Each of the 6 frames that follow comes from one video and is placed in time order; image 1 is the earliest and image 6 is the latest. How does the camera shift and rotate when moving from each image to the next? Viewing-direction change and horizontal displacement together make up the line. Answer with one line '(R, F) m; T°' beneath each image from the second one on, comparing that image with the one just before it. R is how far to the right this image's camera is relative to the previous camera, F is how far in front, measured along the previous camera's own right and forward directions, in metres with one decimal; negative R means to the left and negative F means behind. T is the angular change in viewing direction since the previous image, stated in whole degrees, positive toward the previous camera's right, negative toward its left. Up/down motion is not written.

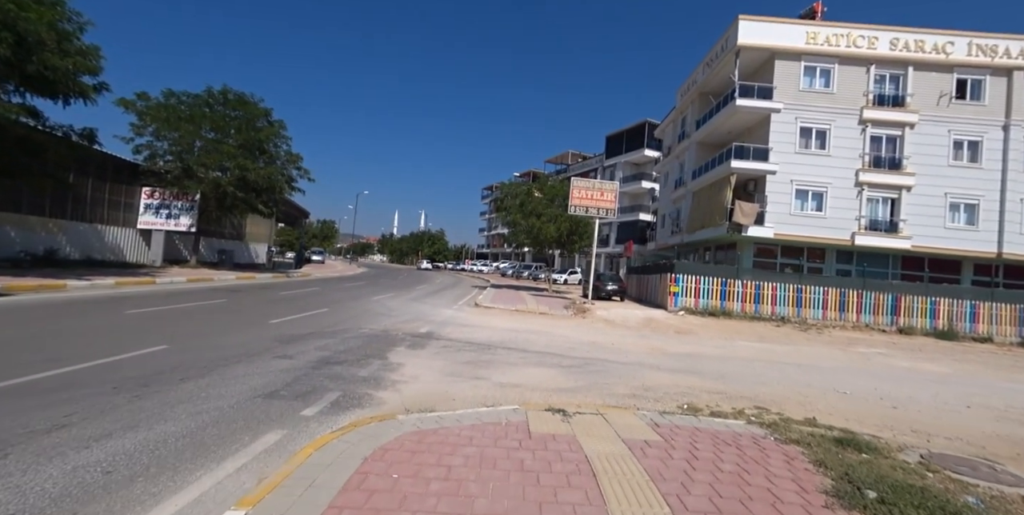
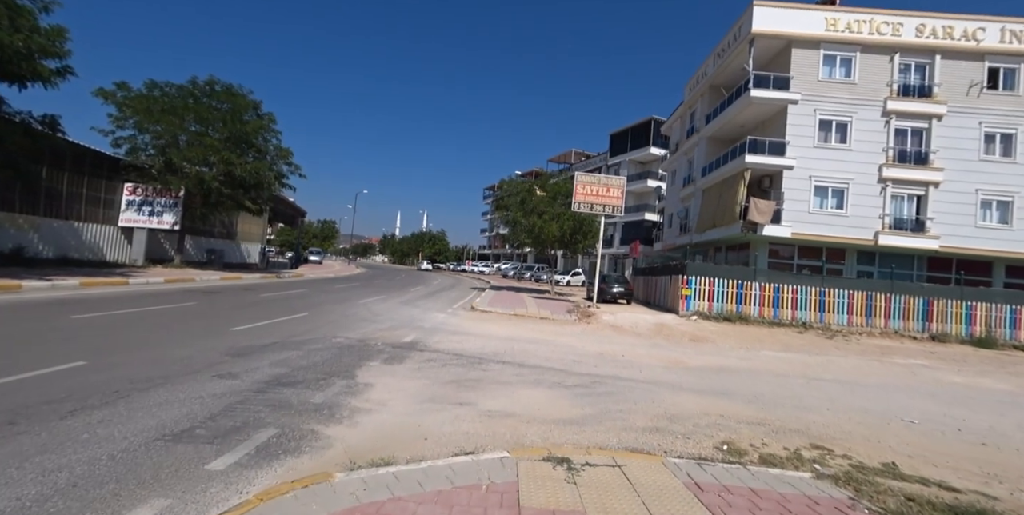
(+0.1, +1.5) m; 0°
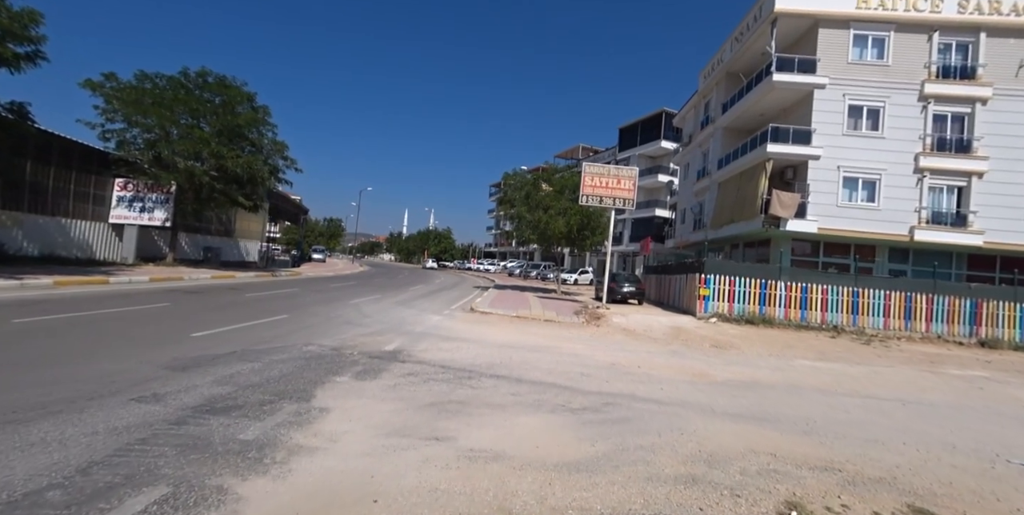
(+0.2, +1.4) m; -1°
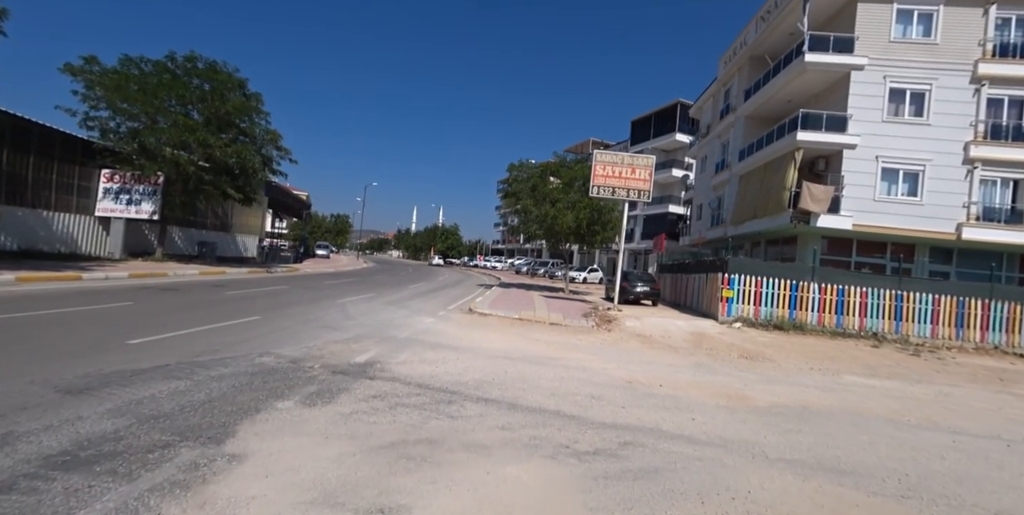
(+0.2, +1.6) m; -1°
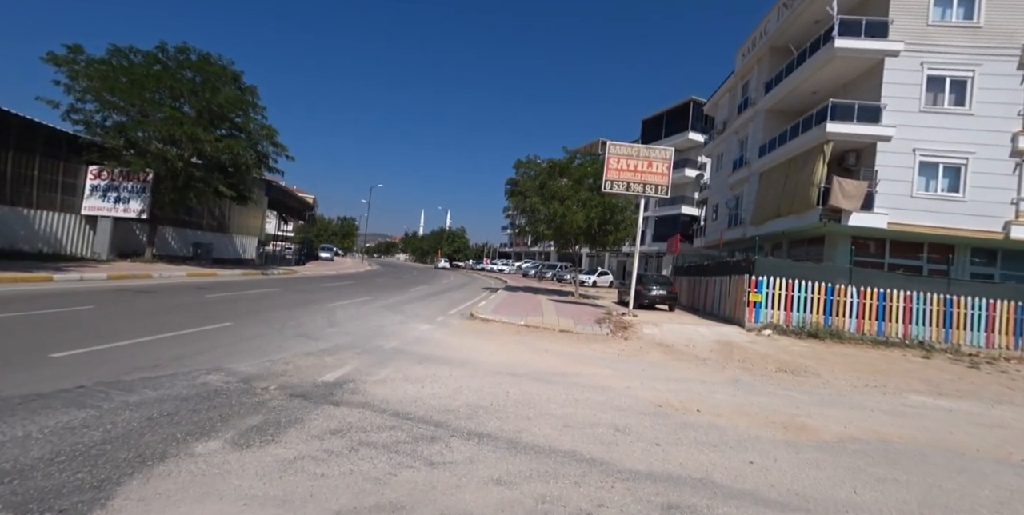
(+0.1, +1.4) m; -1°
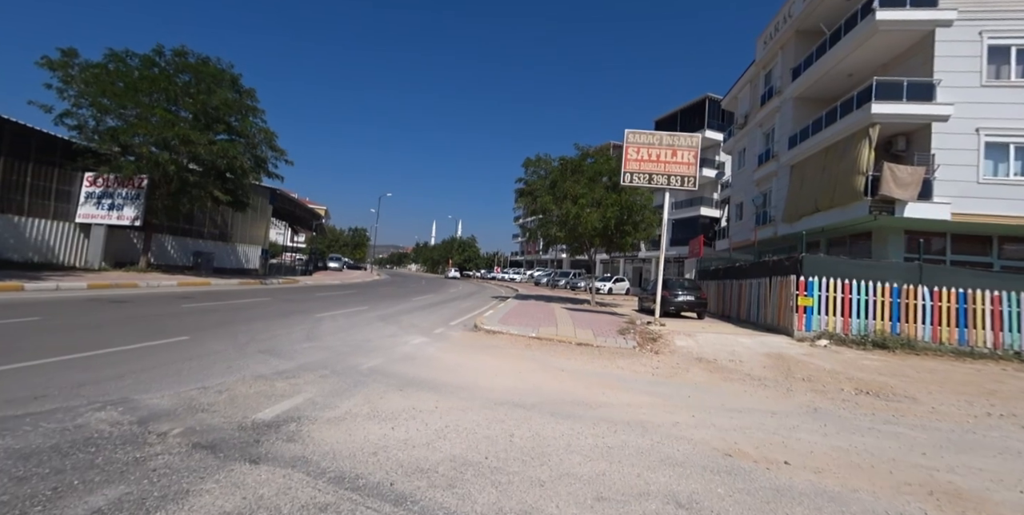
(+0.1, +1.8) m; -2°
